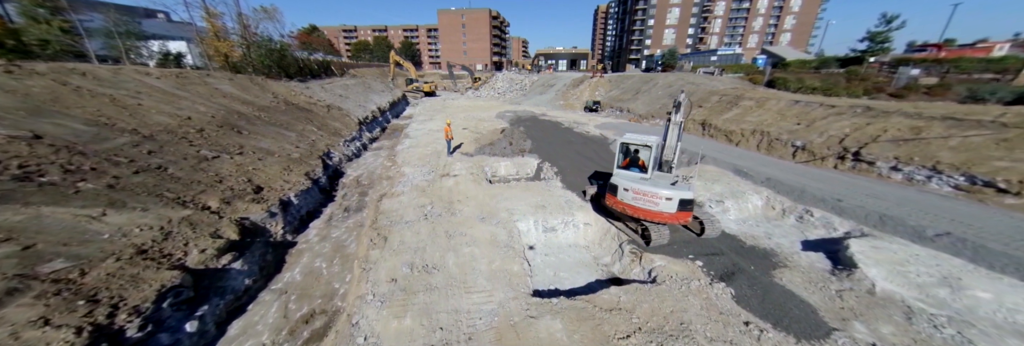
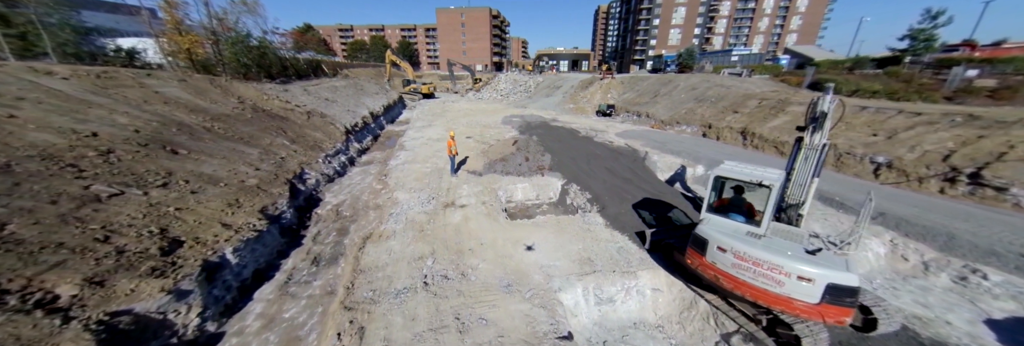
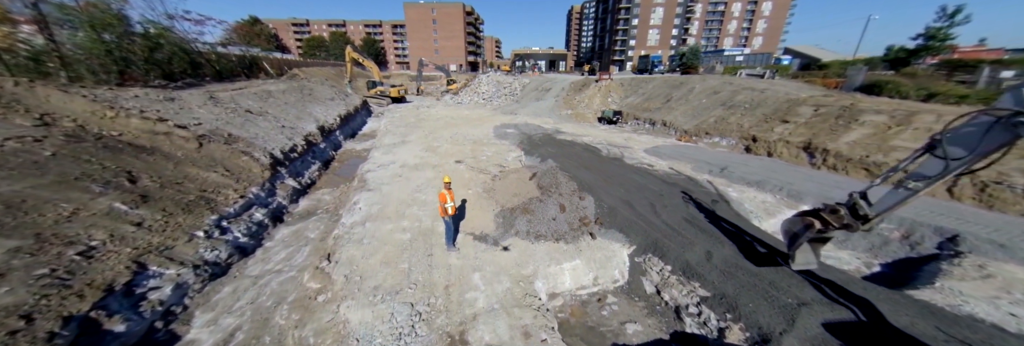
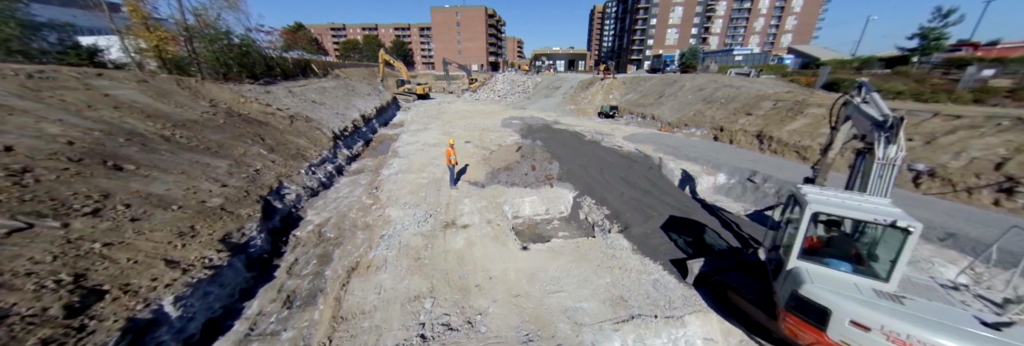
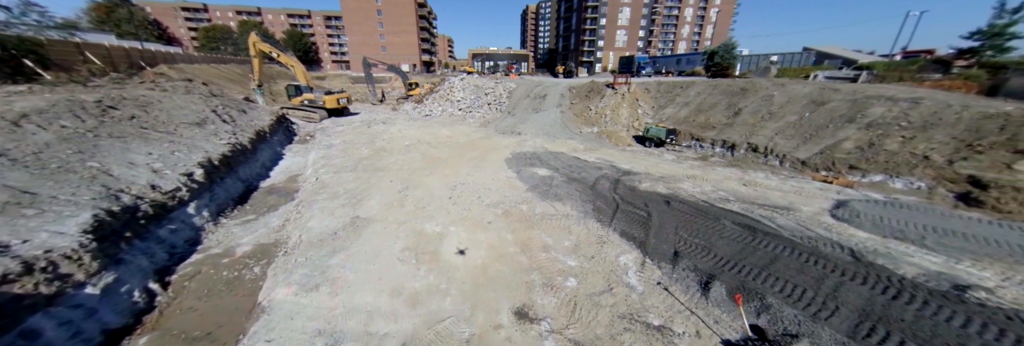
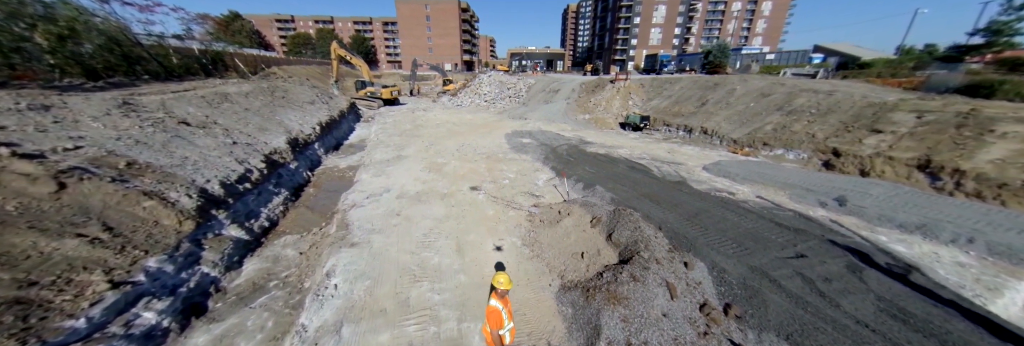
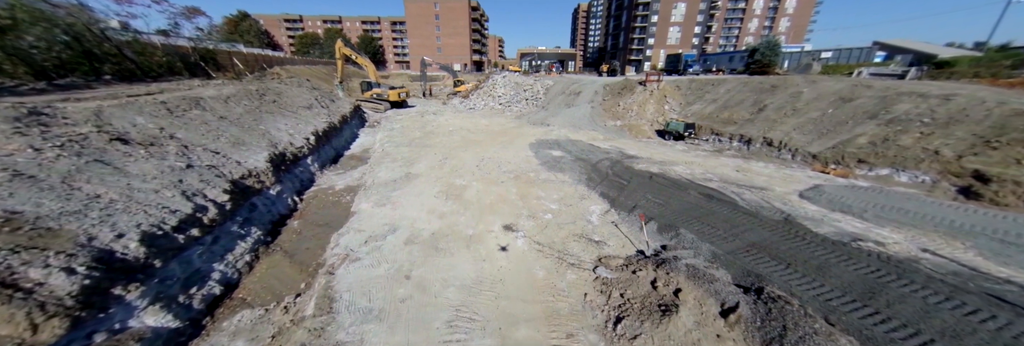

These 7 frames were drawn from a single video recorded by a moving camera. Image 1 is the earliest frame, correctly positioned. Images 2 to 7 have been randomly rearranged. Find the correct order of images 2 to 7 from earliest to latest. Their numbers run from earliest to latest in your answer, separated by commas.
2, 4, 3, 6, 7, 5
